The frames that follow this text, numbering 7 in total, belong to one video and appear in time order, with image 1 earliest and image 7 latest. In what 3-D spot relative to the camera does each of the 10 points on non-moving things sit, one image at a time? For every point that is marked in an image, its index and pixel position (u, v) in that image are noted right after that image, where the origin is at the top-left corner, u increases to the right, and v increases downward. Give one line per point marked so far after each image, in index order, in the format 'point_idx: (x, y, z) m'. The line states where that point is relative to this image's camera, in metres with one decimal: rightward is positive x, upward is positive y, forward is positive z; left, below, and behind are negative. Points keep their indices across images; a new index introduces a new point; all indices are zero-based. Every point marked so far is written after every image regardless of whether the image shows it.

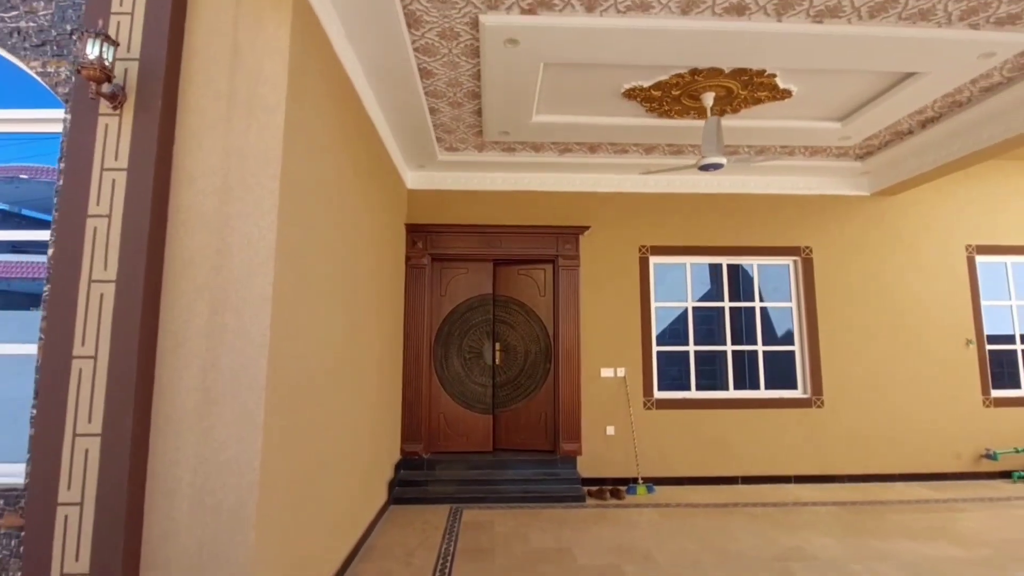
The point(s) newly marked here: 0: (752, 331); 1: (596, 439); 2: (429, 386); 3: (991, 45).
0: (+2.5, -0.4, +5.1) m
1: (+0.8, -1.5, +4.8) m
2: (-0.8, -1.0, +4.8) m
3: (+3.0, +1.5, +3.0) m
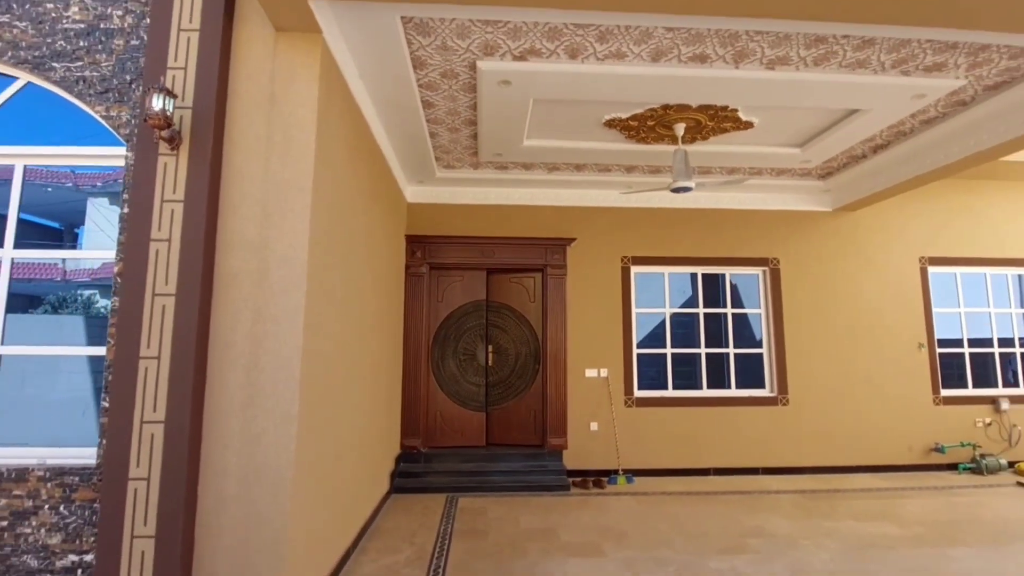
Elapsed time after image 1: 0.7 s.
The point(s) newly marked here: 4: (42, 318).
0: (+2.4, -0.5, +5.6) m
1: (+0.7, -1.6, +5.2) m
2: (-0.9, -1.0, +5.2) m
3: (+2.9, +1.4, +3.5) m
4: (-2.3, -0.1, +2.4) m
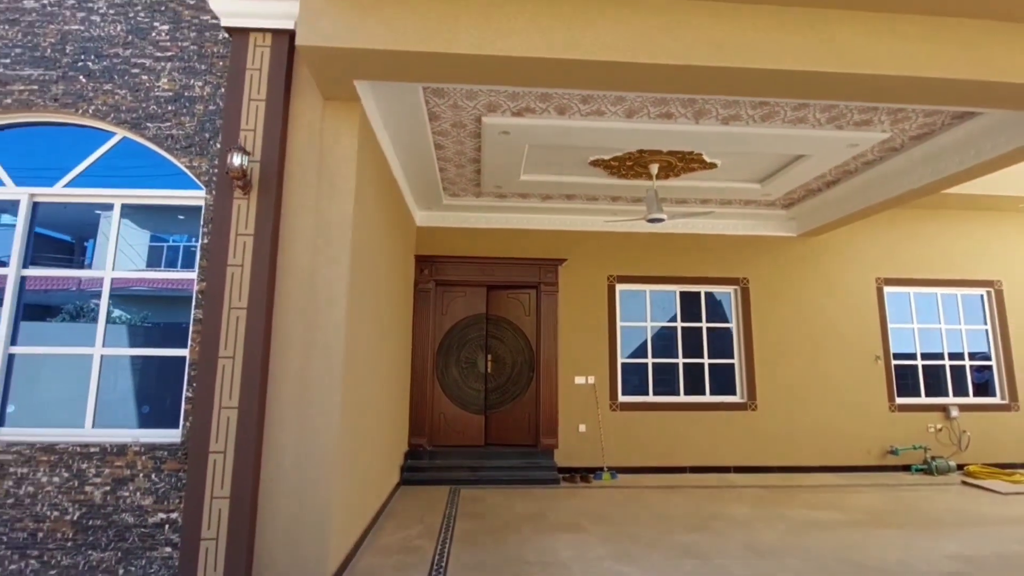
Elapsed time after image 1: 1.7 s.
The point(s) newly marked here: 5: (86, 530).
0: (+2.4, -0.7, +6.2) m
1: (+0.7, -1.7, +5.8) m
2: (-0.9, -1.2, +5.8) m
3: (+2.9, +1.3, +4.2) m
4: (-2.3, -0.2, +3.0) m
5: (-2.4, -1.4, +2.8) m
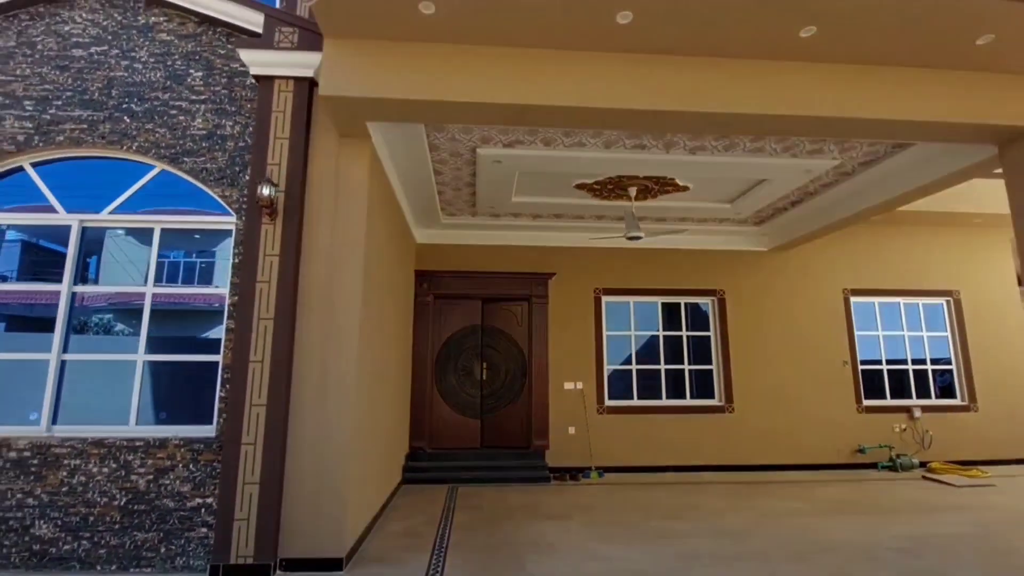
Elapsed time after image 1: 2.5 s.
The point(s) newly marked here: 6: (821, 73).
0: (+2.3, -0.9, +6.6) m
1: (+0.6, -1.9, +6.2) m
2: (-1.0, -1.4, +6.2) m
3: (+2.8, +1.2, +4.7) m
4: (-2.4, -0.3, +3.4) m
5: (-2.5, -1.5, +3.2) m
6: (+2.2, +1.6, +3.5) m
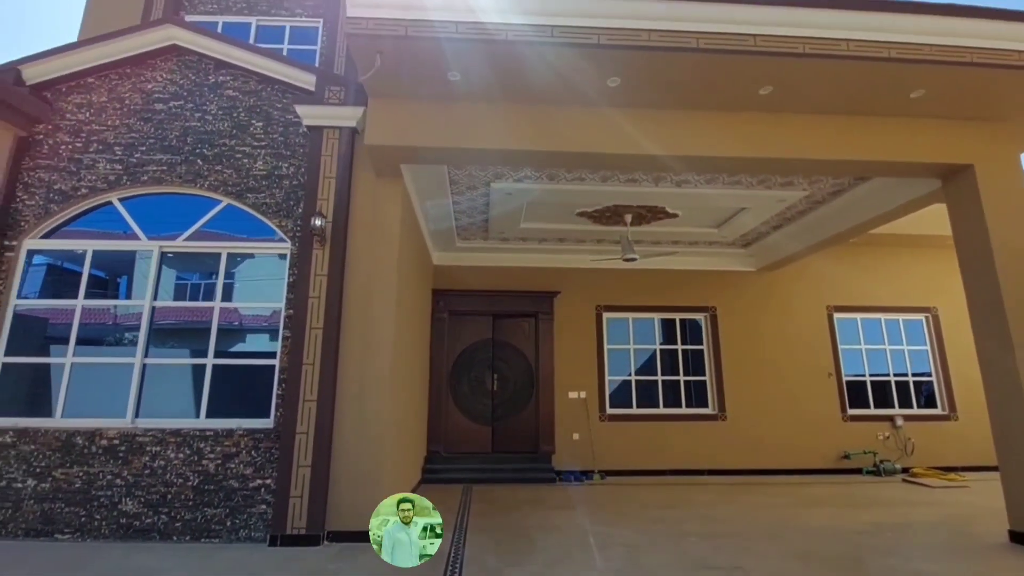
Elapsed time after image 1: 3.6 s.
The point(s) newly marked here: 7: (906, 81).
0: (+2.4, -1.1, +7.2) m
1: (+0.7, -2.1, +6.7) m
2: (-0.9, -1.6, +6.8) m
3: (+2.9, +1.0, +5.3) m
4: (-2.3, -0.5, +4.1) m
5: (-2.4, -1.6, +3.7) m
6: (+2.3, +1.4, +4.2) m
7: (+3.1, +1.6, +3.8) m
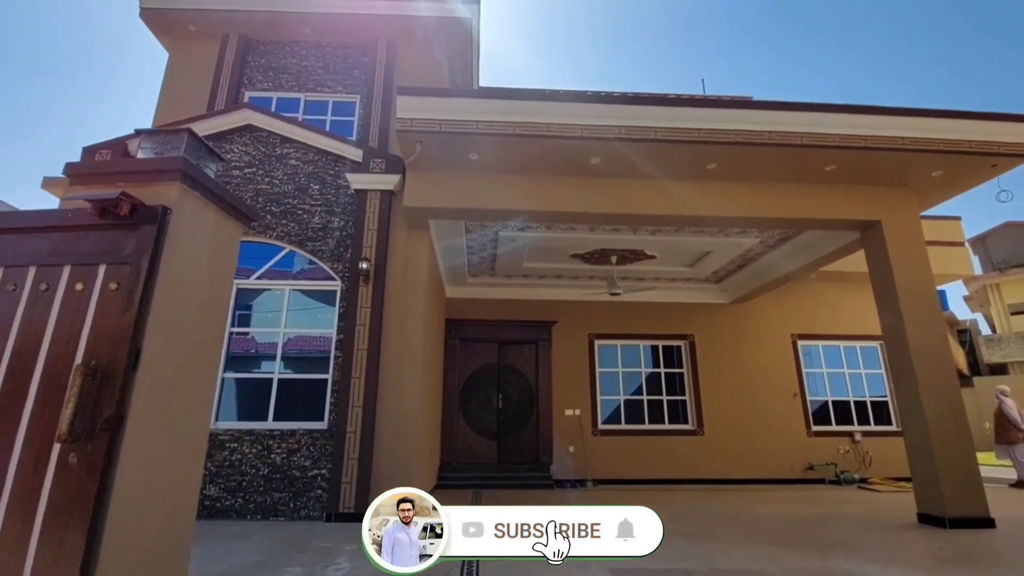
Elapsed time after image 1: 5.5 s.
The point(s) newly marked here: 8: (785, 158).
0: (+2.5, -1.7, +8.2) m
1: (+0.8, -2.6, +7.6) m
2: (-0.9, -2.1, +7.7) m
3: (+3.0, +0.6, +6.4) m
4: (-2.3, -0.8, +5.1) m
5: (-2.3, -1.9, +4.7) m
6: (+2.4, +1.1, +5.3) m
7: (+3.1, +1.3, +5.0) m
8: (+2.8, +1.3, +4.9) m
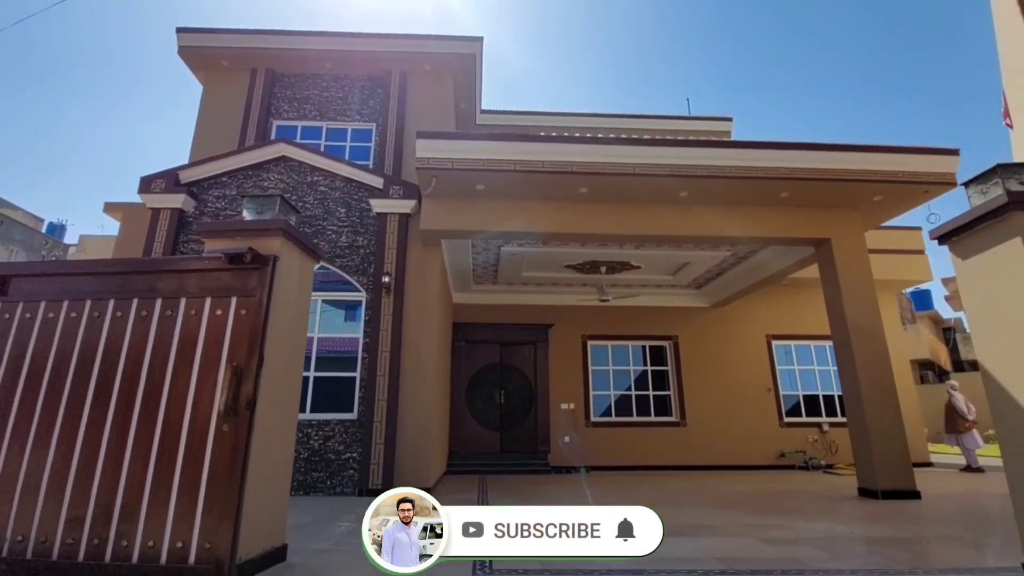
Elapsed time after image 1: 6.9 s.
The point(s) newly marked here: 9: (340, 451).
0: (+2.5, -1.8, +9.0) m
1: (+0.8, -2.7, +8.5) m
2: (-0.8, -2.2, +8.6) m
3: (+3.0, +0.5, +7.3) m
4: (-2.2, -0.9, +6.0) m
5: (-2.3, -2.0, +5.6) m
6: (+2.4, +1.0, +6.2) m
7: (+3.1, +1.2, +5.8) m
8: (+2.8, +1.2, +5.8) m
9: (-2.0, -1.9, +5.6) m
